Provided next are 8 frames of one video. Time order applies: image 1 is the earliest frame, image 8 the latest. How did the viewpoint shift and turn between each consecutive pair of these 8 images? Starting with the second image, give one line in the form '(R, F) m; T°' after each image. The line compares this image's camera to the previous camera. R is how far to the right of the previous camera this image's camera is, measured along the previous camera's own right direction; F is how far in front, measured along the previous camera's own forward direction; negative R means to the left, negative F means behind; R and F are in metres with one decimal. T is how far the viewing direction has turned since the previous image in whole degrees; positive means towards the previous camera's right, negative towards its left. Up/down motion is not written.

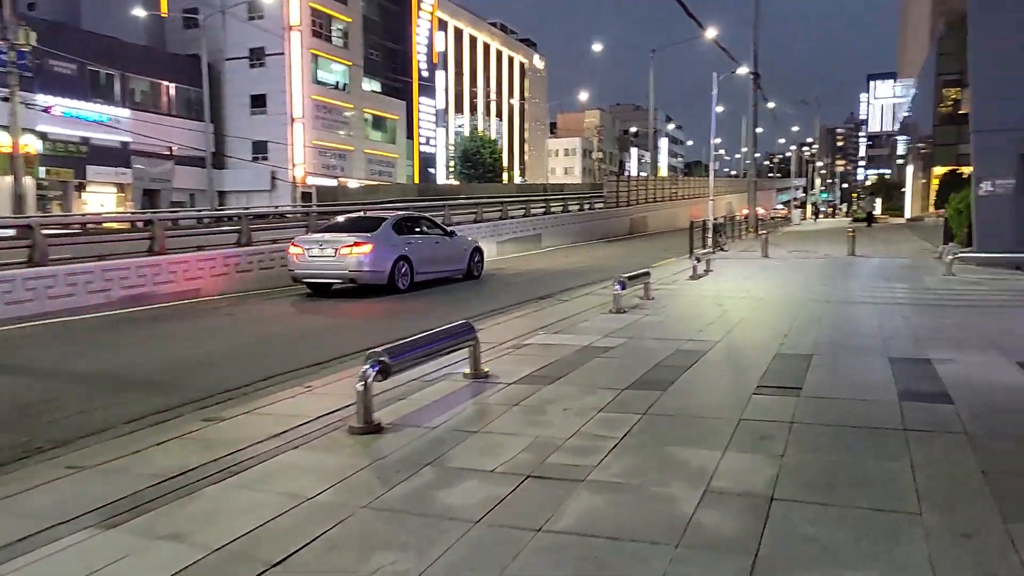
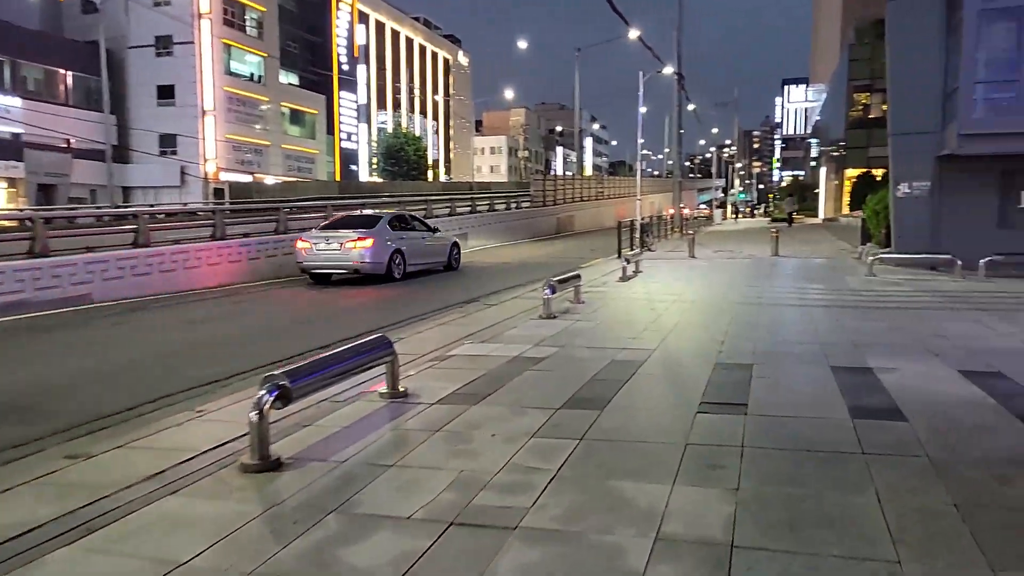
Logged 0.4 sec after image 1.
(0.0, +0.7) m; +6°
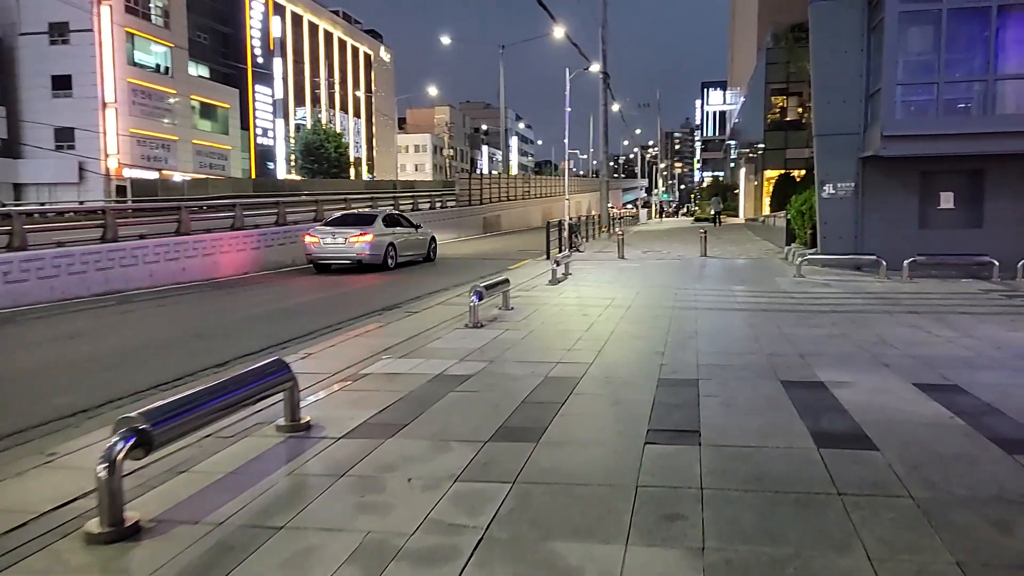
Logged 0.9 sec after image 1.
(+0.1, +0.9) m; +6°
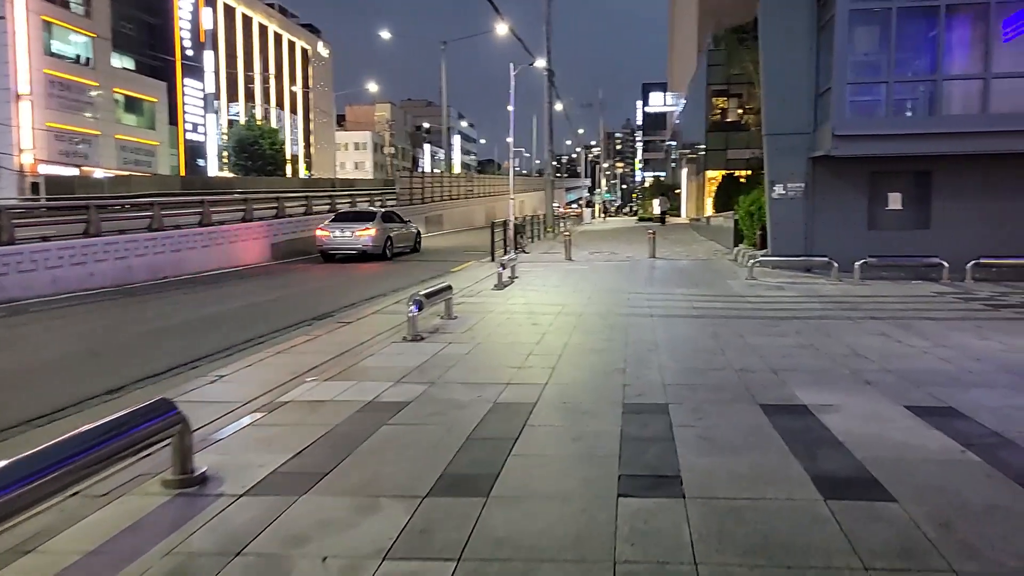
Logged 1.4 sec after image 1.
(0.0, +1.0) m; +5°
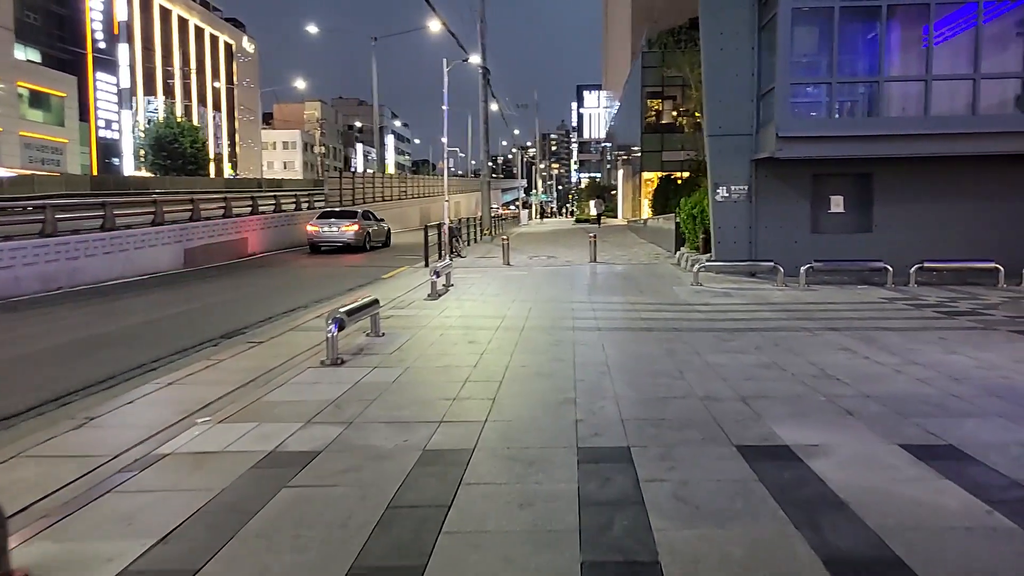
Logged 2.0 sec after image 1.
(0.0, +1.1) m; +5°
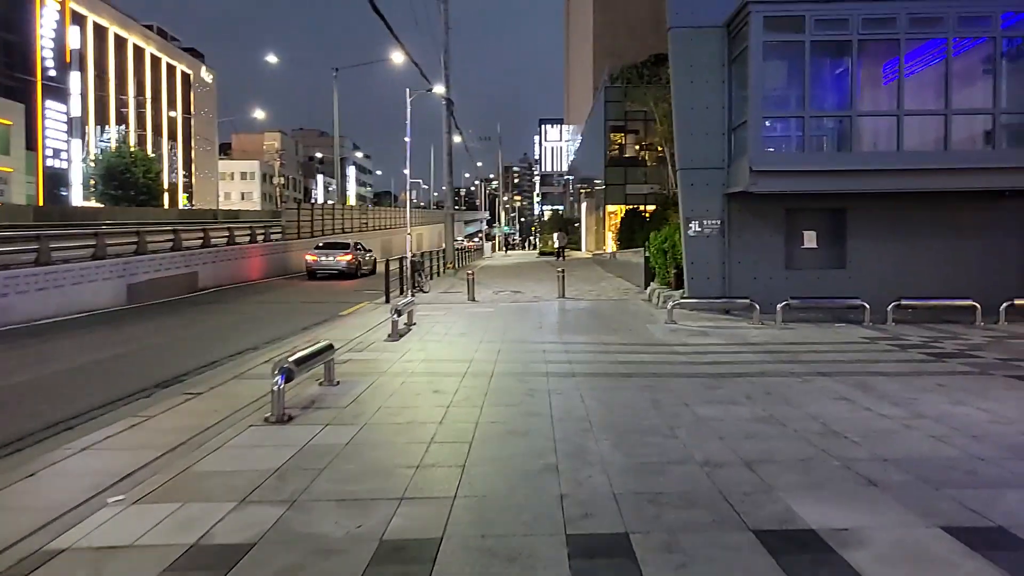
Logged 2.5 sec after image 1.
(-0.1, +0.8) m; +3°
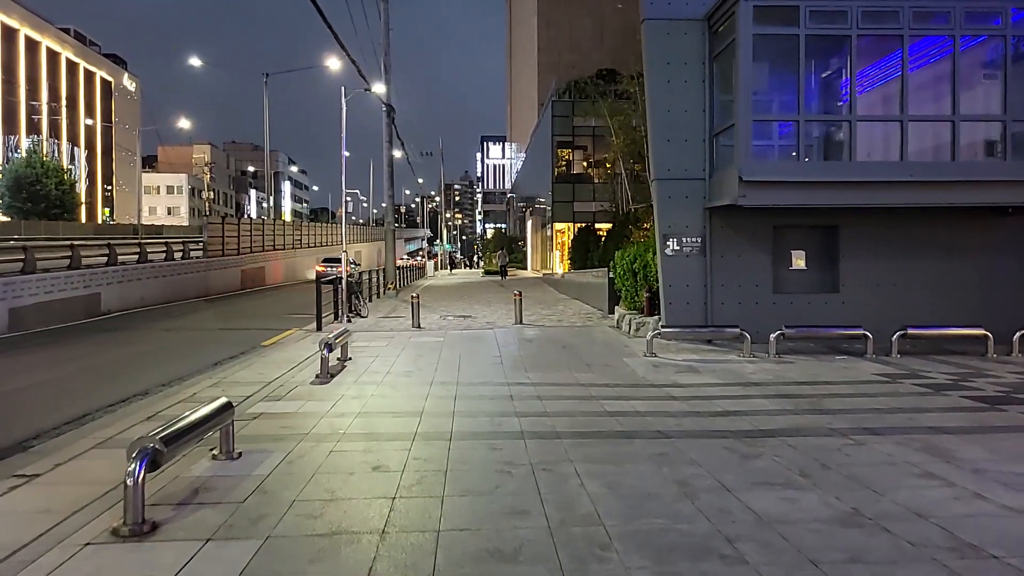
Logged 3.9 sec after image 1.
(-0.3, +2.4) m; +5°
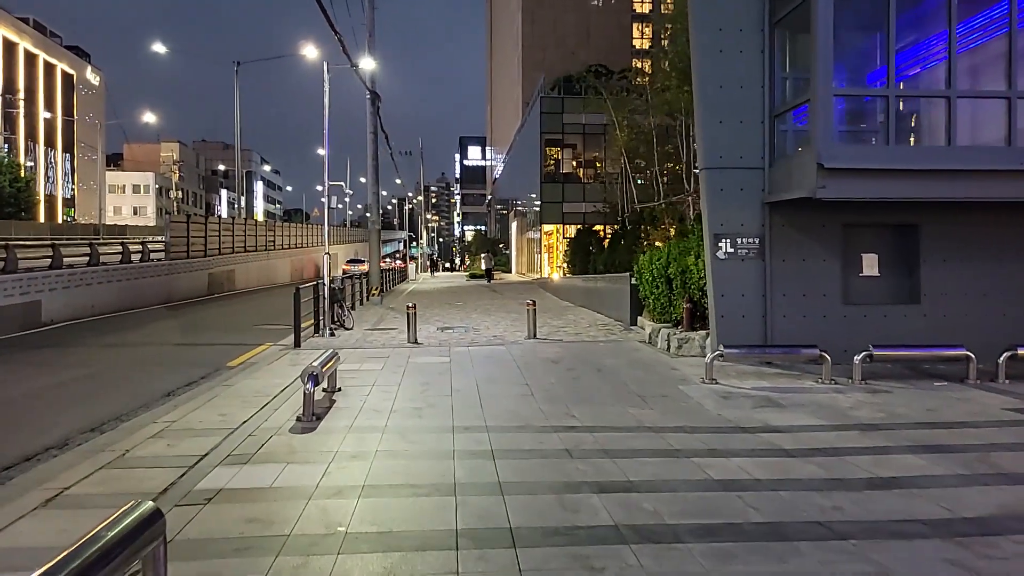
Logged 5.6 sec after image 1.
(-0.8, +2.6) m; +2°
